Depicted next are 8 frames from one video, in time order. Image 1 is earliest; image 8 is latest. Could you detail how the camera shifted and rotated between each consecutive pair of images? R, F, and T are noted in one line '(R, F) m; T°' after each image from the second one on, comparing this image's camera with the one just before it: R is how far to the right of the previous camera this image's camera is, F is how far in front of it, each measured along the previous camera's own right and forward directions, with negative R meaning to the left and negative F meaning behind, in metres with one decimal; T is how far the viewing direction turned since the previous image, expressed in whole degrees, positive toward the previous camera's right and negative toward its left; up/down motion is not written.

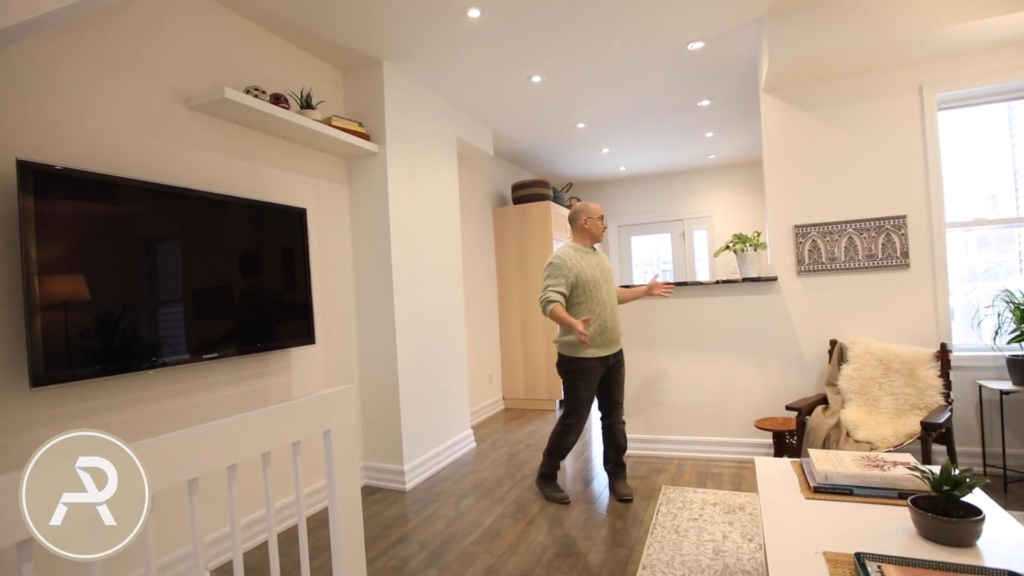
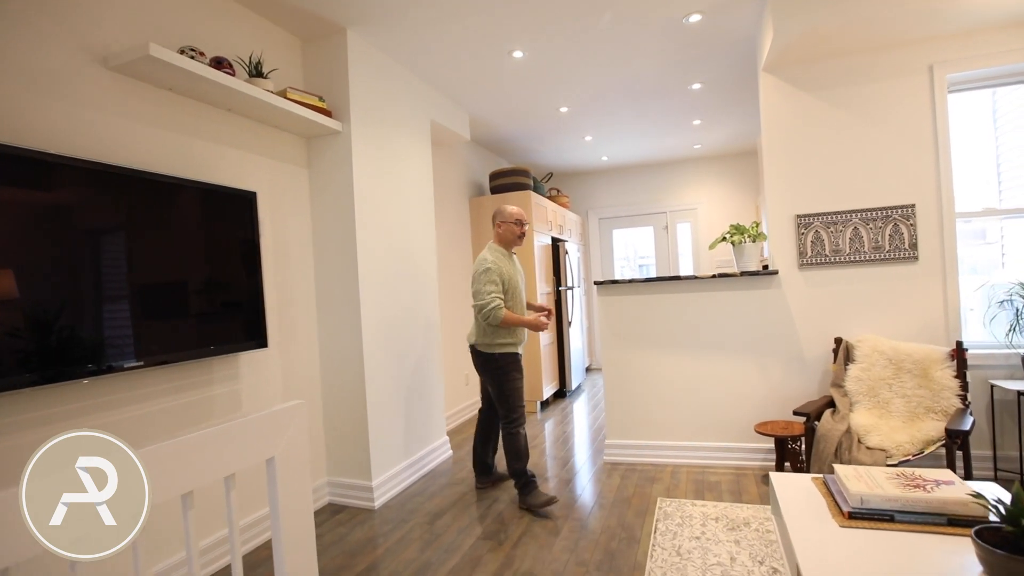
(0.0, +0.3) m; +3°
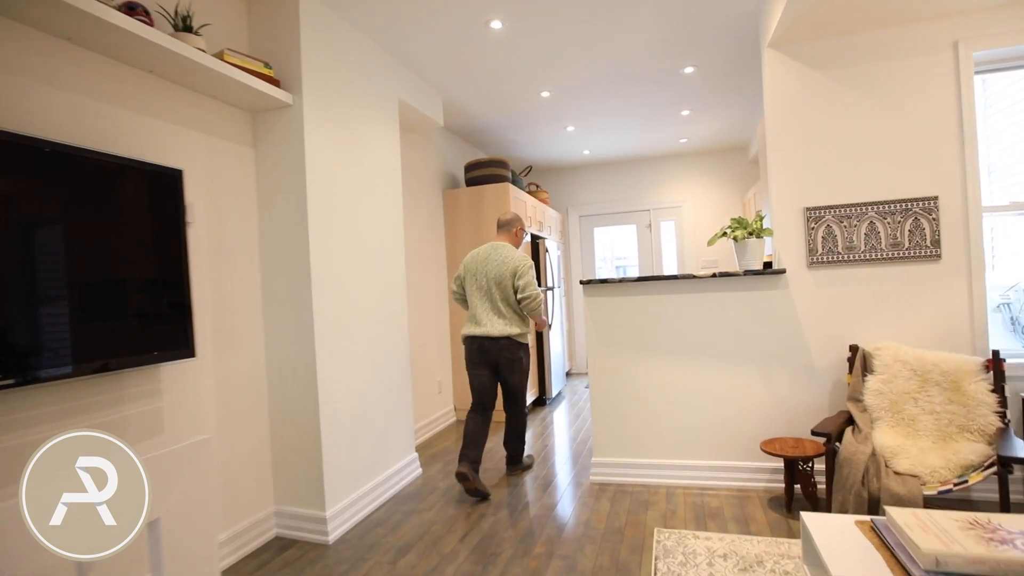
(0.0, +0.3) m; +3°
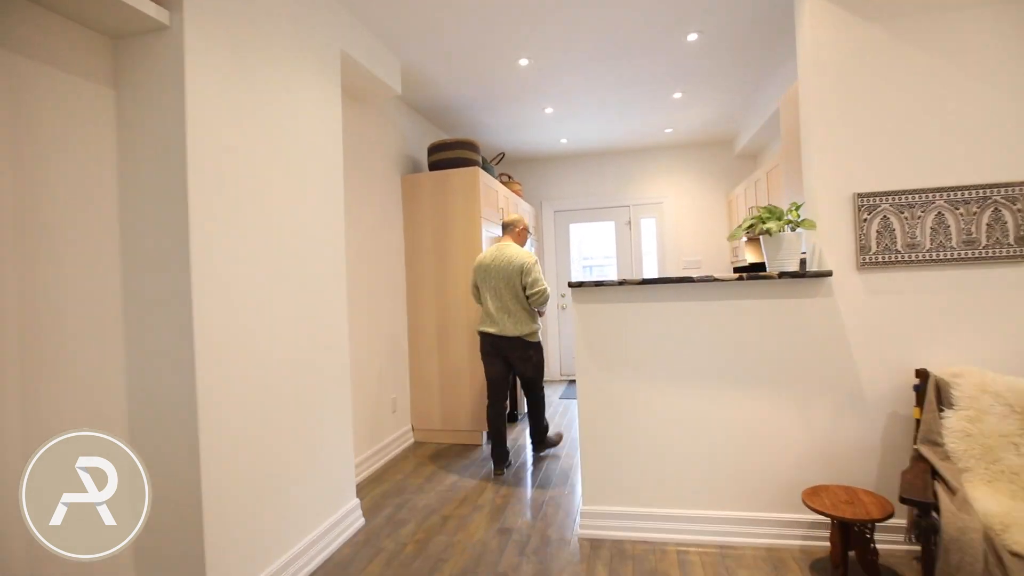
(0.0, +0.6) m; +4°
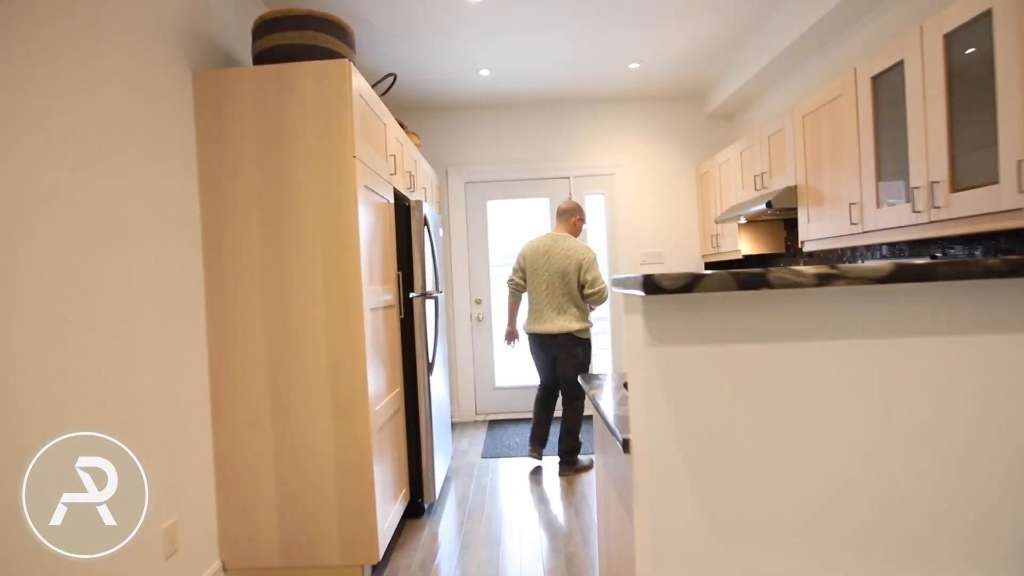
(-0.1, +1.5) m; +13°
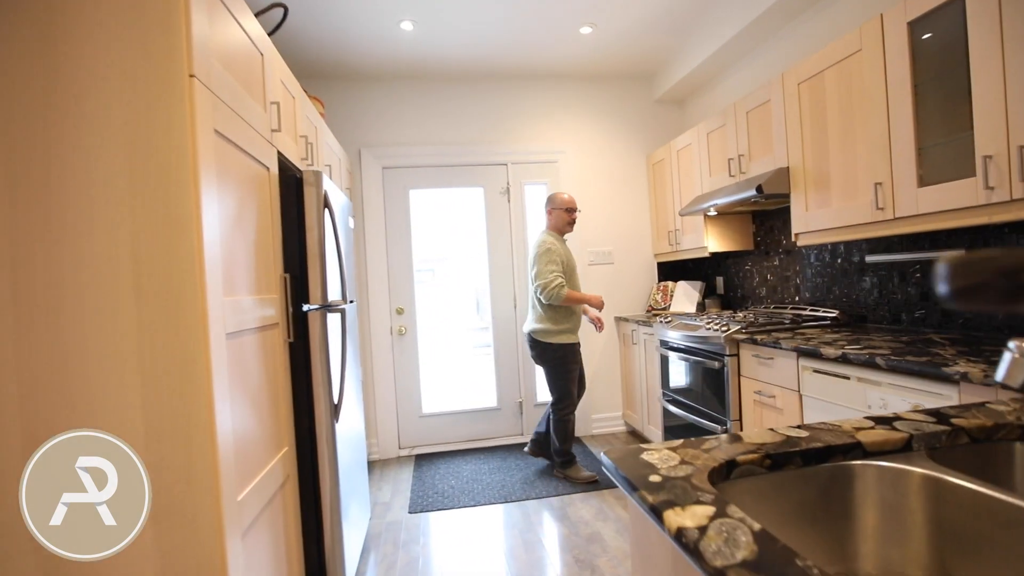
(-0.1, +0.6) m; +10°
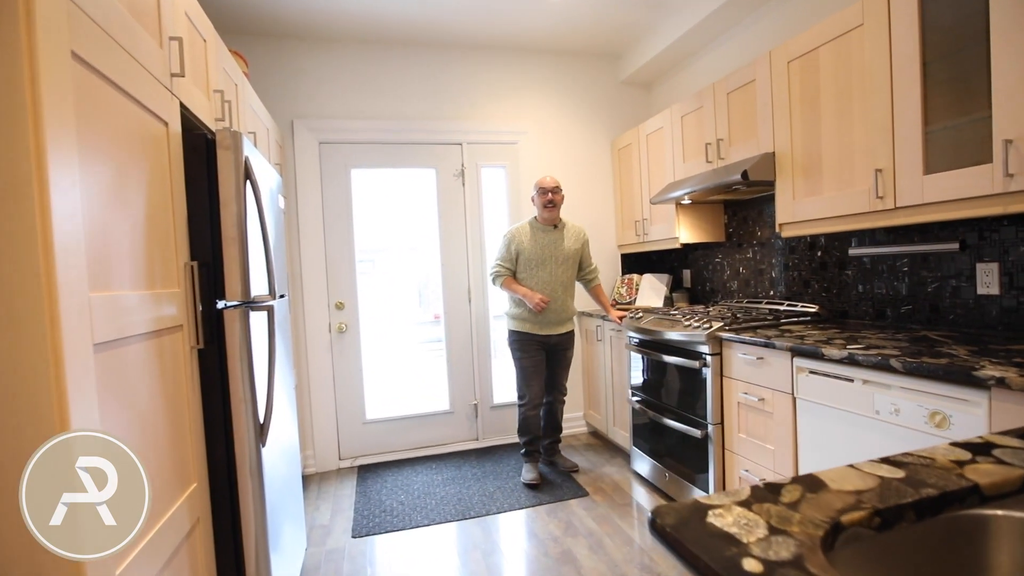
(-0.1, +0.3) m; +7°
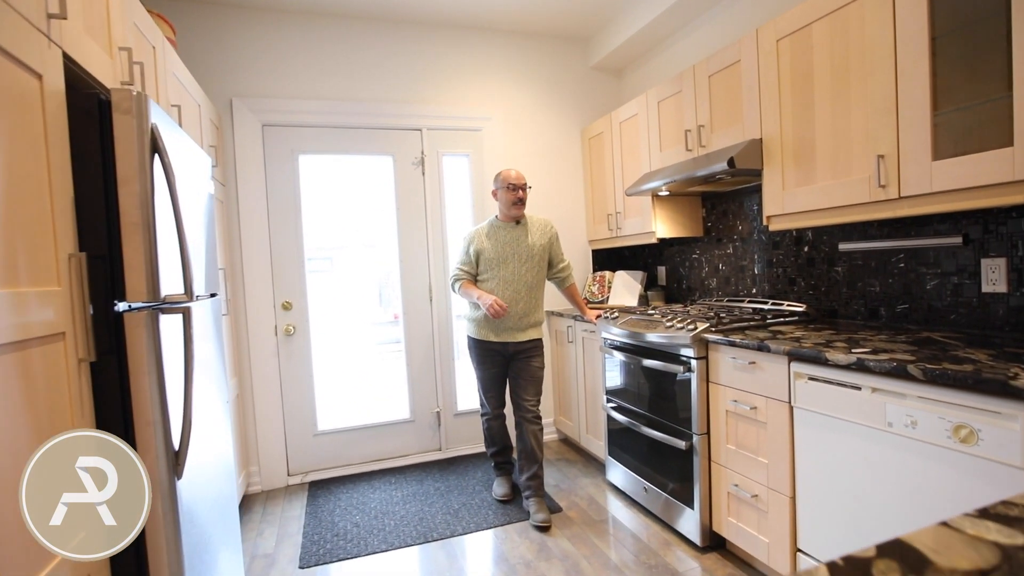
(0.0, +0.2) m; +4°
